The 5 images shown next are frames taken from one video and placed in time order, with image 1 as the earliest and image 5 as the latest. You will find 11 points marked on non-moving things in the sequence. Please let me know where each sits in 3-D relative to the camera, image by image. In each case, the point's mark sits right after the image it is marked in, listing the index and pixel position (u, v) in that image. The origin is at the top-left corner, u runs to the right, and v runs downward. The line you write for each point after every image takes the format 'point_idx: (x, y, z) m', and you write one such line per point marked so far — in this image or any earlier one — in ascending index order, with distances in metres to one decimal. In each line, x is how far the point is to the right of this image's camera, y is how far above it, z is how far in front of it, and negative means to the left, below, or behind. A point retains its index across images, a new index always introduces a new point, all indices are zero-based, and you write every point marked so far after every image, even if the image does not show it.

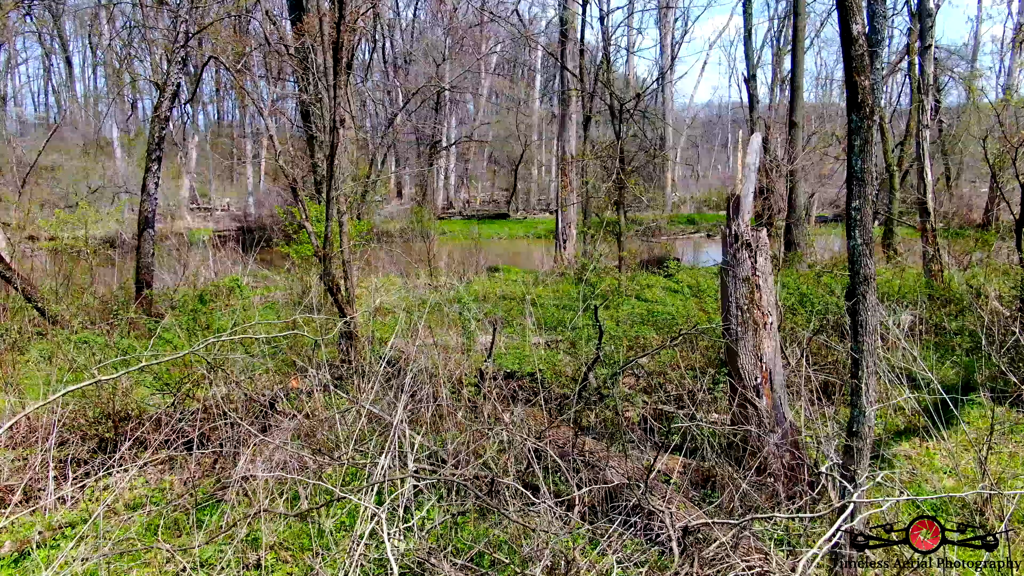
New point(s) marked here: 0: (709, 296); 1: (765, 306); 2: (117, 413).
0: (+1.6, -0.1, +6.4) m
1: (+1.3, -0.1, +4.2) m
2: (-2.3, -0.7, +4.7) m
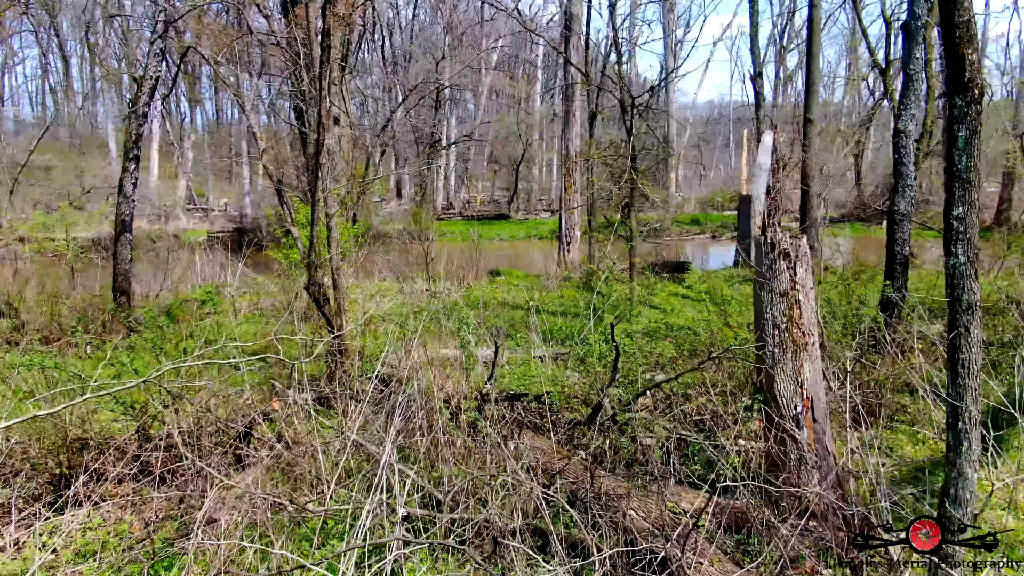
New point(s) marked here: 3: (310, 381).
0: (+1.6, -0.1, +5.9) m
1: (+1.3, -0.2, +3.7) m
2: (-2.3, -0.8, +4.2) m
3: (-1.3, -0.6, +5.3) m
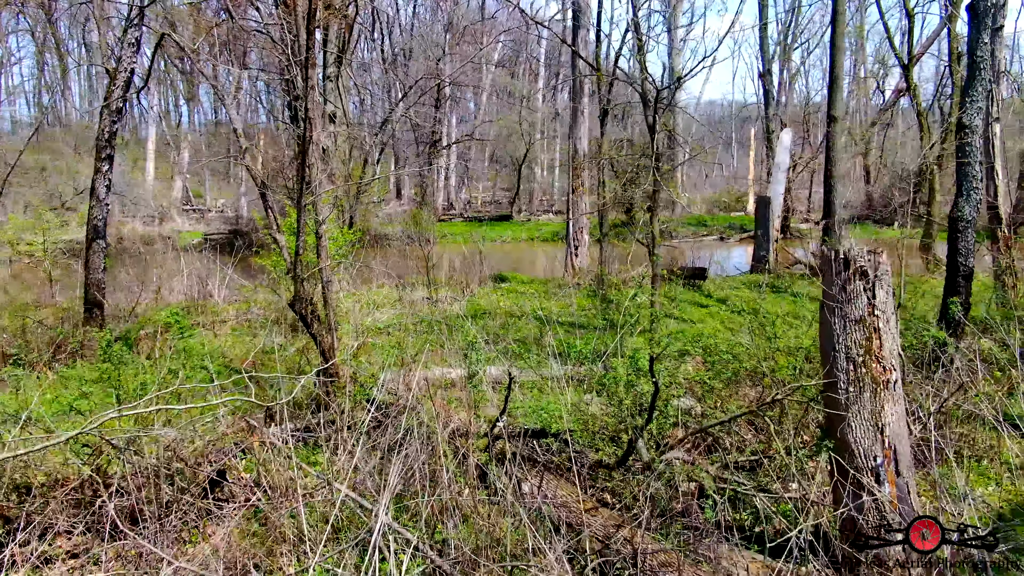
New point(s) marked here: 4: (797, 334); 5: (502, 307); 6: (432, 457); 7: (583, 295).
0: (+1.7, -0.2, +5.3) m
1: (+1.4, -0.3, +3.0) m
2: (-2.2, -0.9, +3.5) m
3: (-1.2, -0.7, +4.7) m
4: (+1.7, -0.3, +4.8) m
5: (-0.1, -0.2, +8.5) m
6: (-0.4, -0.8, +3.7) m
7: (+0.8, -0.1, +9.2) m
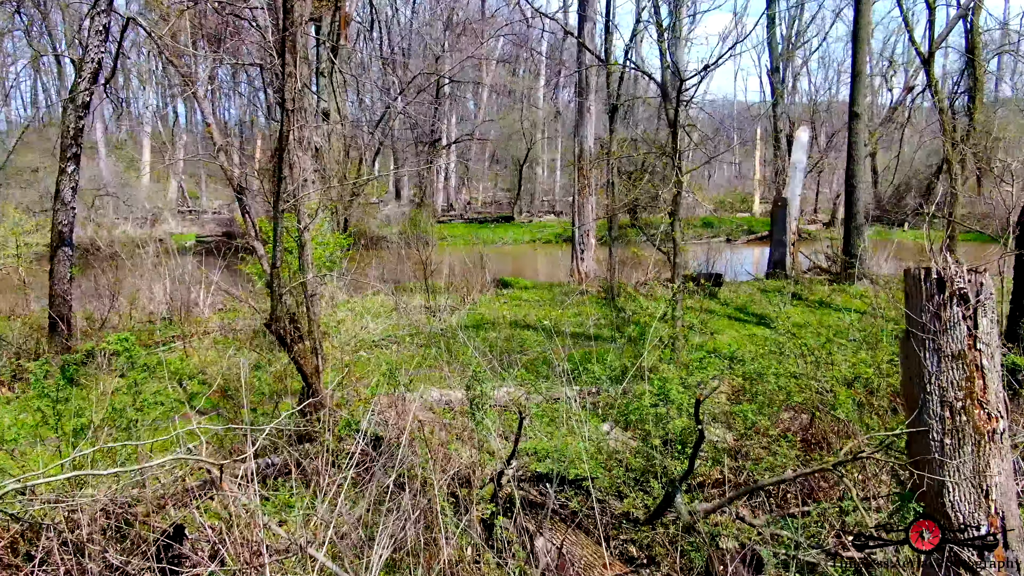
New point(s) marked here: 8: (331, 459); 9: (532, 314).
0: (+1.7, -0.3, +4.7) m
1: (+1.4, -0.3, +2.4) m
2: (-2.2, -1.0, +3.0) m
3: (-1.2, -0.8, +4.1) m
4: (+1.7, -0.3, +4.2) m
5: (-0.1, -0.3, +7.9) m
6: (-0.3, -0.8, +3.1) m
7: (+0.8, -0.2, +8.6) m
8: (-0.8, -0.7, +3.6) m
9: (+0.2, -0.3, +8.2) m
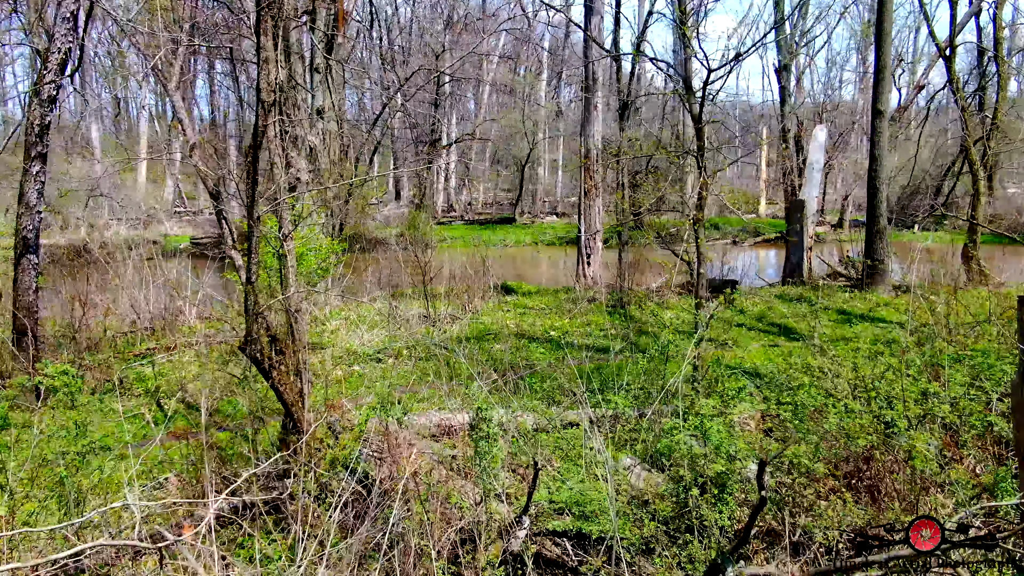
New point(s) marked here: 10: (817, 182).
0: (+1.7, -0.4, +4.2) m
1: (+1.5, -0.4, +1.9) m
2: (-2.1, -1.1, +2.4) m
3: (-1.2, -0.9, +3.5) m
4: (+1.8, -0.4, +3.7) m
5: (0.0, -0.4, +7.4) m
6: (-0.3, -0.9, +2.6) m
7: (+0.9, -0.2, +8.0) m
8: (-0.8, -0.8, +3.0) m
9: (+0.3, -0.3, +7.6) m
10: (+4.1, +1.4, +11.0) m
